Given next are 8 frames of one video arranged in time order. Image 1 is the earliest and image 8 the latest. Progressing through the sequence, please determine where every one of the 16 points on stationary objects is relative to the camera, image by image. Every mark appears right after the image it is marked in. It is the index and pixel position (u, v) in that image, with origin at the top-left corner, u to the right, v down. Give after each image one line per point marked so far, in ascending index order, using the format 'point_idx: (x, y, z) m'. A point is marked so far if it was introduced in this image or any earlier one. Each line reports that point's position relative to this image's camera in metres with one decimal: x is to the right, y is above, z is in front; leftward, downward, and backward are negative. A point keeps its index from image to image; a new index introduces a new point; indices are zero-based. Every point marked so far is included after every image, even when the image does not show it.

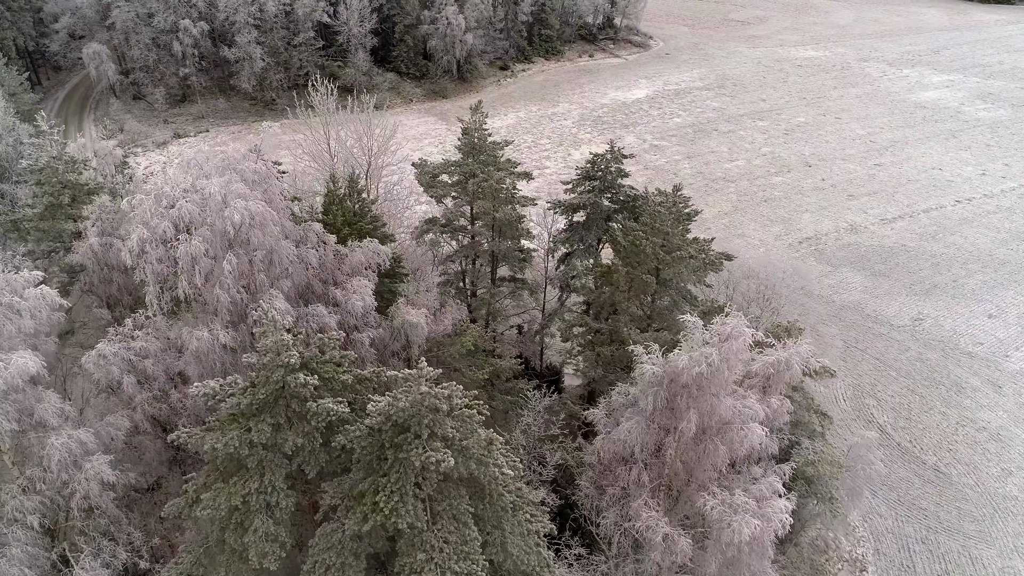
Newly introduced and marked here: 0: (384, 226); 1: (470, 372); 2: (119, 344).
0: (-3.3, +1.6, +18.3) m
1: (-1.0, -2.0, +16.5) m
2: (-6.9, -1.0, +12.3) m
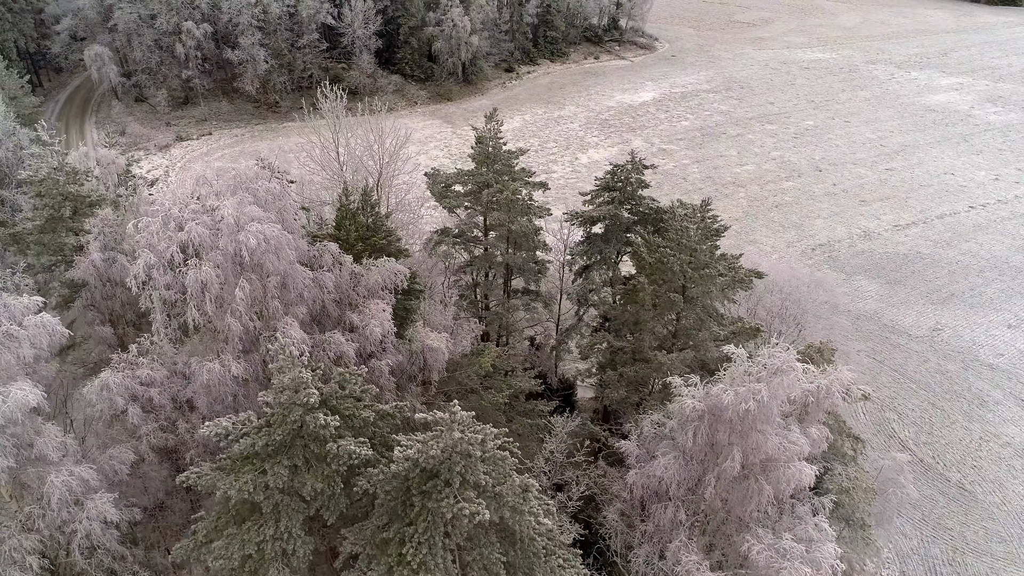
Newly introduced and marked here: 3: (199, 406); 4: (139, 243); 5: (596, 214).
0: (-2.8, +1.2, +17.6) m
1: (-0.5, -2.5, +15.8) m
2: (-6.4, -1.4, +11.6) m
3: (-5.1, -1.9, +11.4) m
4: (-6.2, +0.7, +11.6) m
5: (+2.4, +2.0, +19.7) m
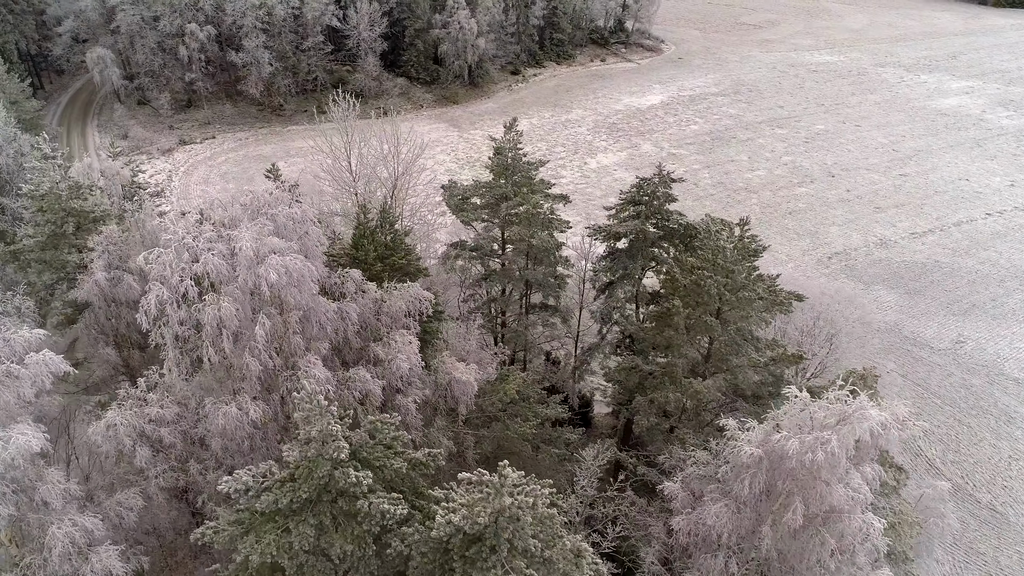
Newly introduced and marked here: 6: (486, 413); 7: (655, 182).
0: (-2.2, +0.7, +16.8) m
1: (+0.1, -3.0, +14.9) m
2: (-5.9, -1.9, +10.8) m
3: (-4.5, -2.4, +10.6) m
4: (-5.6, +0.3, +10.7) m
5: (+3.0, +1.5, +18.8) m
6: (-0.6, -2.8, +15.5) m
7: (+4.0, +2.9, +19.4) m
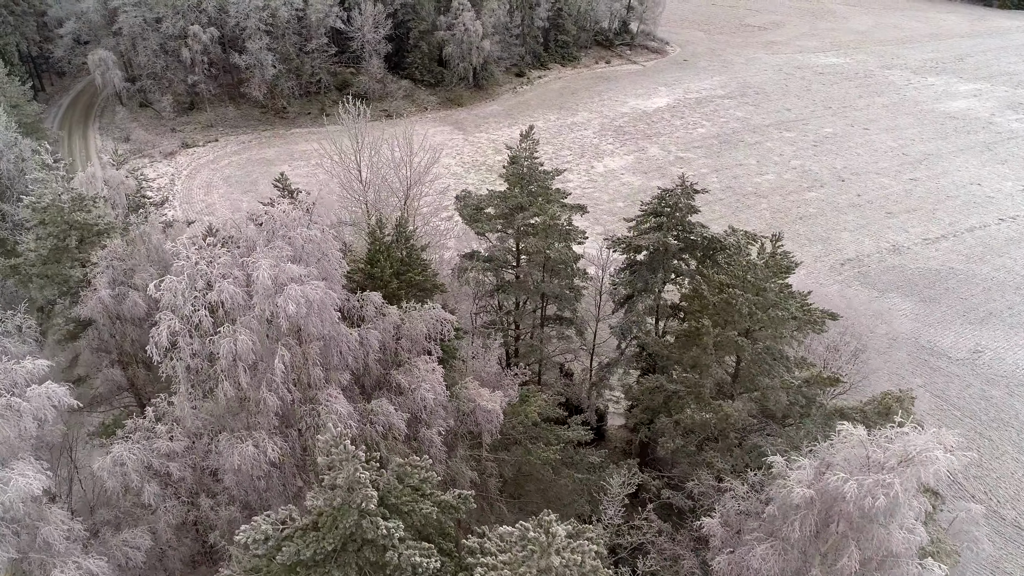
0: (-1.7, +0.3, +16.2) m
1: (+0.5, -3.3, +14.3) m
2: (-5.4, -2.3, +10.1) m
3: (-4.1, -2.8, +9.9) m
4: (-5.1, -0.1, +10.1) m
5: (+3.5, +1.1, +18.2) m
6: (-0.1, -3.1, +14.8) m
7: (+4.4, +2.5, +18.8) m
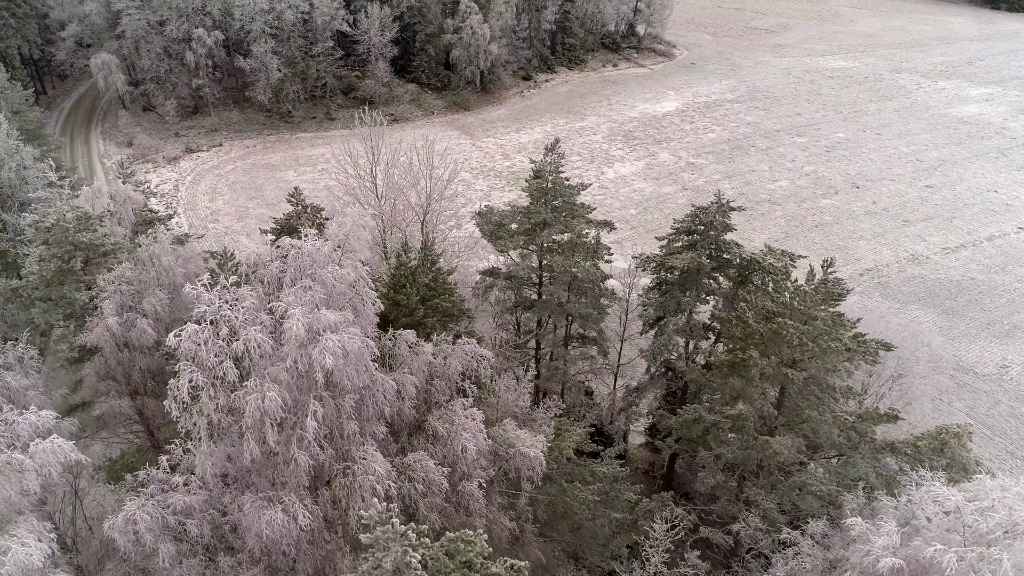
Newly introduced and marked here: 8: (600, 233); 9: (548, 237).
0: (-1.1, -0.3, +15.3) m
1: (+1.2, -3.9, +13.4) m
2: (-4.7, -2.8, +9.2) m
3: (-3.4, -3.3, +9.1) m
4: (-4.5, -0.7, +9.2) m
5: (+4.1, +0.6, +17.3) m
6: (+0.5, -3.7, +13.9) m
7: (+5.1, +2.0, +17.9) m
8: (+2.5, +1.6, +20.0) m
9: (+1.0, +1.4, +19.1) m
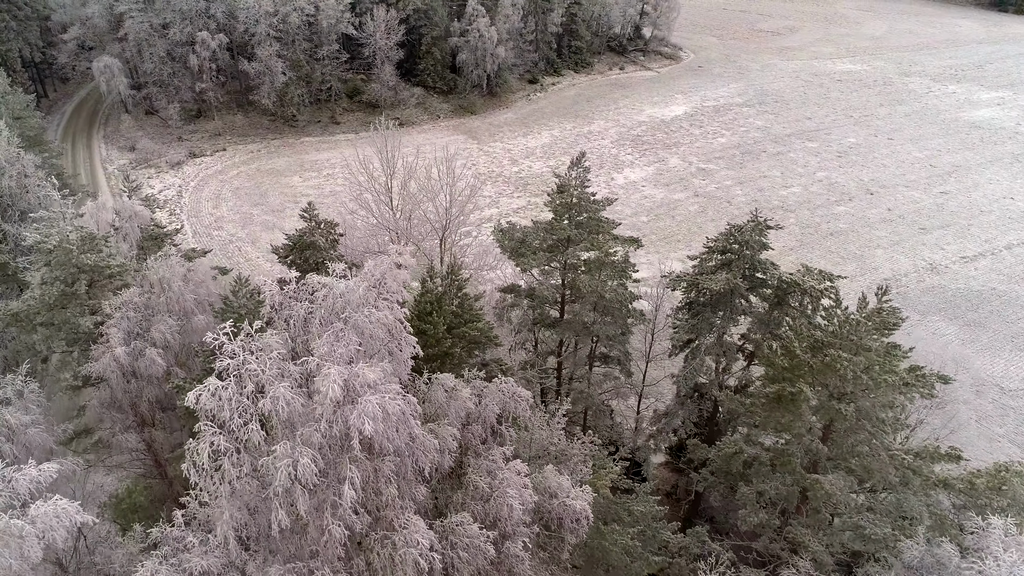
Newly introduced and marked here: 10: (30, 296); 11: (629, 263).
0: (-0.5, -0.8, +14.4) m
1: (+1.8, -4.4, +12.5) m
2: (-4.1, -3.3, +8.4) m
3: (-2.8, -3.9, +8.2) m
4: (-3.9, -1.2, +8.4) m
5: (+4.8, 0.0, +16.4) m
6: (+1.1, -4.2, +13.1) m
7: (+5.7, +1.4, +17.0) m
8: (+3.1, +1.0, +19.1) m
9: (+1.6, +0.9, +18.3) m
10: (-10.2, -0.2, +14.8) m
11: (+3.1, +0.7, +19.0) m
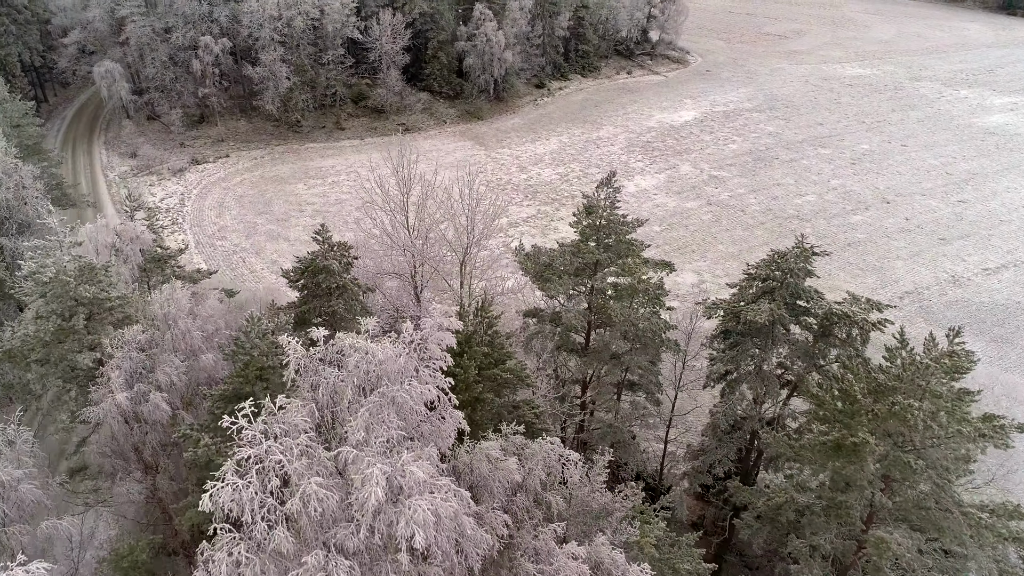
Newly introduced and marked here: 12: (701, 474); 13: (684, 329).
0: (+0.2, -1.5, +13.3) m
1: (+2.4, -5.1, +11.4) m
2: (-3.5, -4.0, +7.3) m
3: (-2.2, -4.5, +7.1) m
4: (-3.2, -1.8, +7.3) m
5: (+5.4, -0.7, +15.4) m
6: (+1.8, -4.9, +12.0) m
7: (+6.4, +0.7, +15.9) m
8: (+3.8, +0.3, +18.0) m
9: (+2.2, +0.2, +17.2) m
10: (-9.6, -0.8, +13.7) m
11: (+3.8, 0.0, +17.9) m
12: (+4.8, -4.8, +17.8) m
13: (+4.4, -1.0, +18.0) m
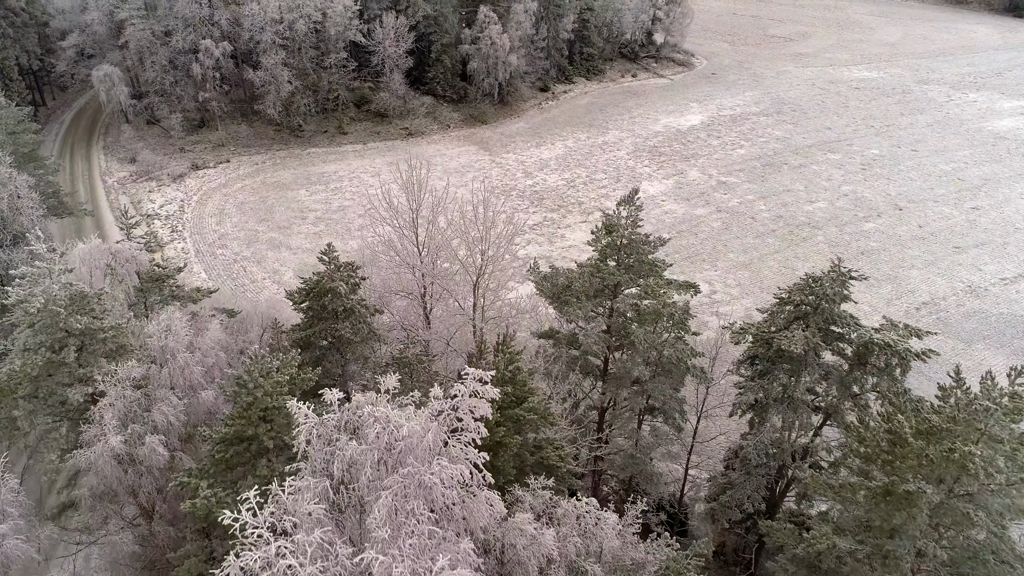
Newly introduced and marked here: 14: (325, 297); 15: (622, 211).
0: (+0.6, -2.0, +12.4) m
1: (+2.8, -5.7, +10.5) m
2: (-3.1, -4.5, +6.4) m
3: (-1.8, -5.1, +6.2) m
4: (-2.8, -2.4, +6.4) m
5: (+5.8, -1.2, +14.5) m
6: (+2.2, -5.5, +11.1) m
7: (+6.8, +0.2, +15.0) m
8: (+4.1, -0.2, +17.1) m
9: (+2.6, -0.4, +16.3) m
10: (-9.2, -1.4, +12.8) m
11: (+4.2, -0.6, +17.0) m
12: (+5.1, -5.4, +16.9) m
13: (+4.8, -1.6, +17.1) m
14: (-4.5, -0.2, +16.7) m
15: (+2.7, +2.0, +17.5) m
